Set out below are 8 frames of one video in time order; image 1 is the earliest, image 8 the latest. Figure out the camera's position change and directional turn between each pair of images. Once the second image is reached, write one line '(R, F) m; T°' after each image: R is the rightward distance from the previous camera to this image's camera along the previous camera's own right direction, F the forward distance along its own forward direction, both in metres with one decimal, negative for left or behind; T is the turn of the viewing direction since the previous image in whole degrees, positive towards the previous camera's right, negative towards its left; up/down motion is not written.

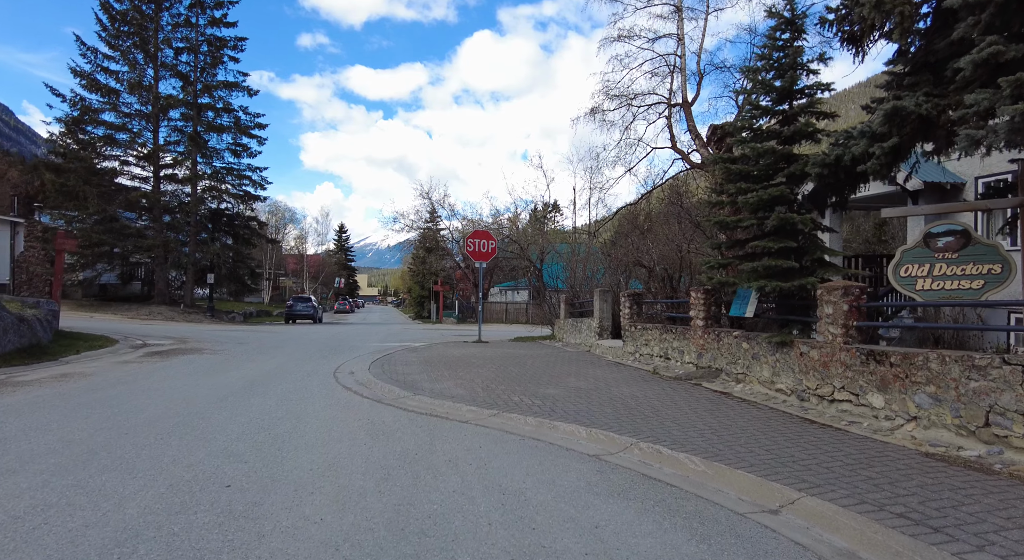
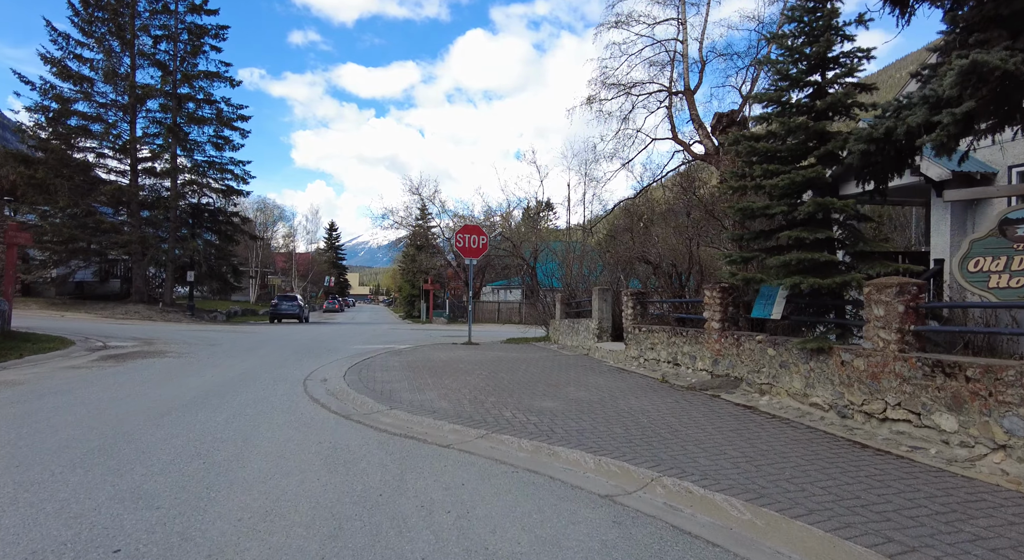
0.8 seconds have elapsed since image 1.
(0.0, +1.1) m; +1°
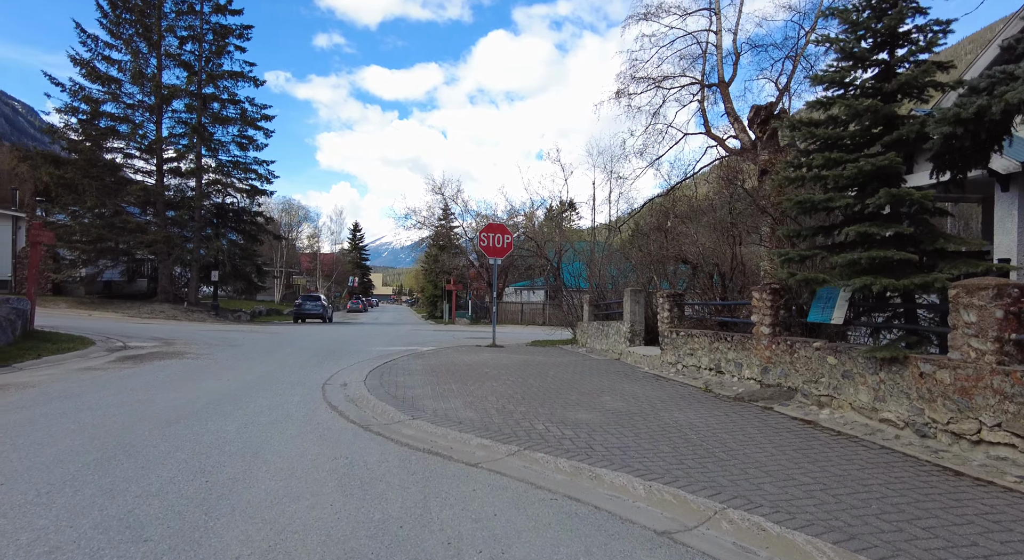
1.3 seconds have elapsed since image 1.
(-0.1, +0.6) m; -2°
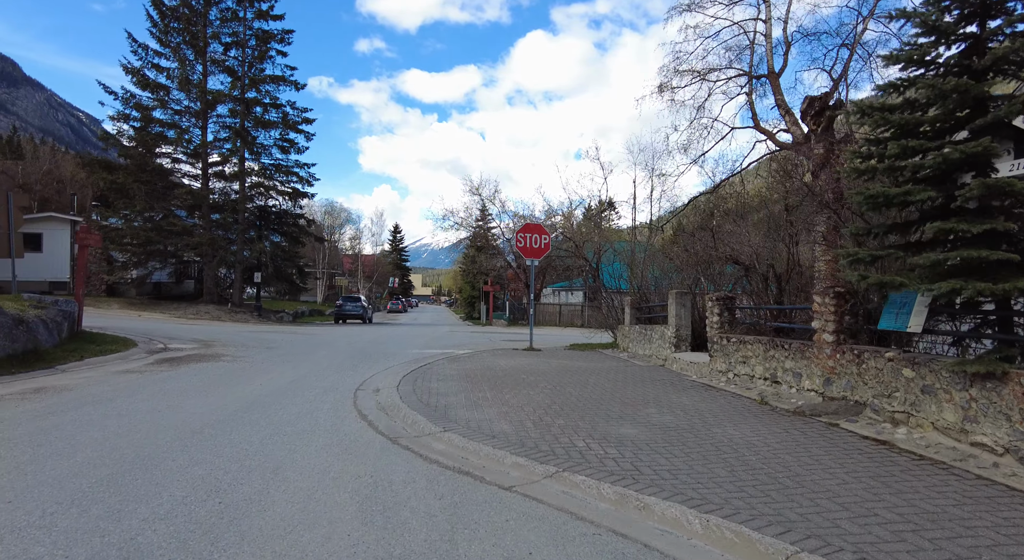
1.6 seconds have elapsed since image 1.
(0.0, +0.5) m; -4°
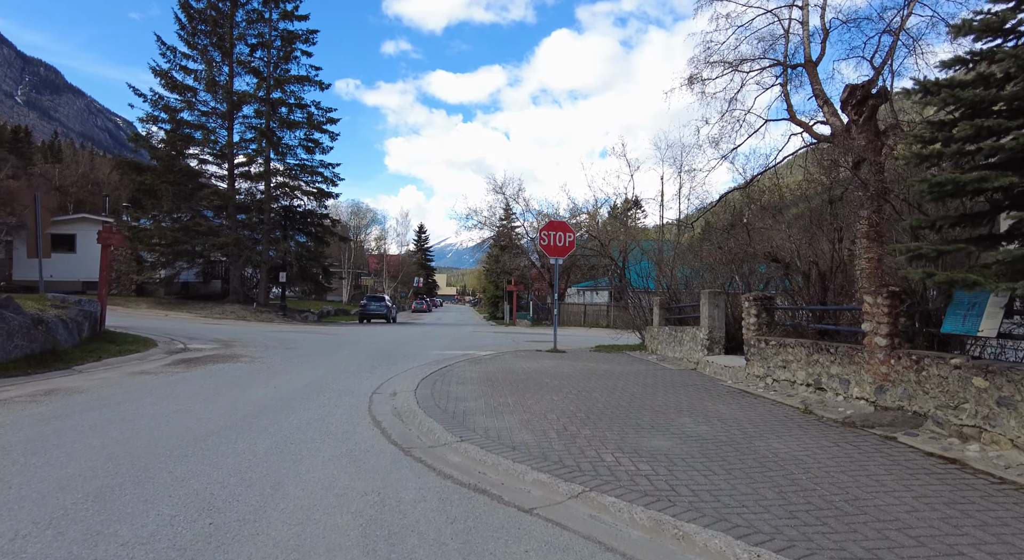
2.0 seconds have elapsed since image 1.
(0.0, +0.5) m; -3°
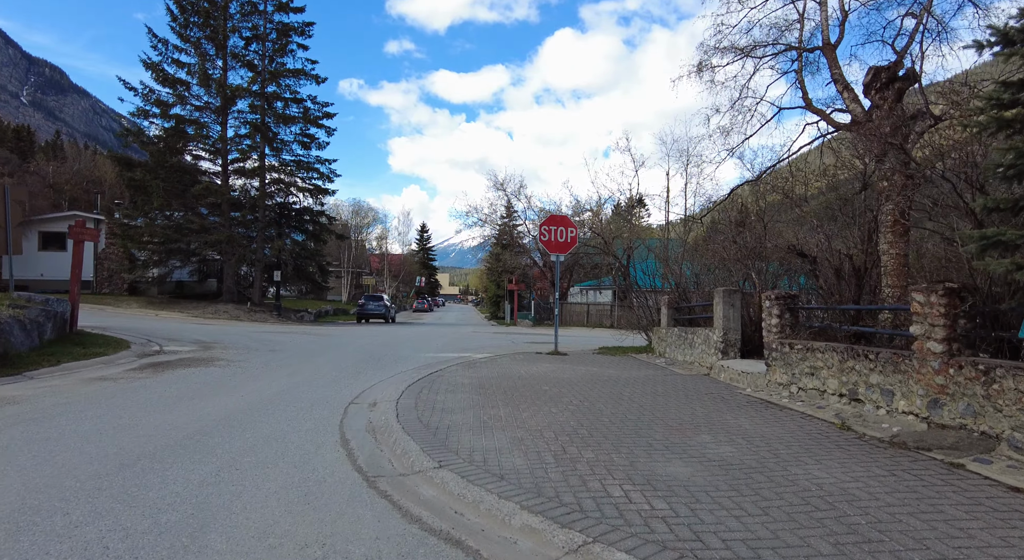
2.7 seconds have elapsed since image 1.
(+0.1, +0.9) m; 0°
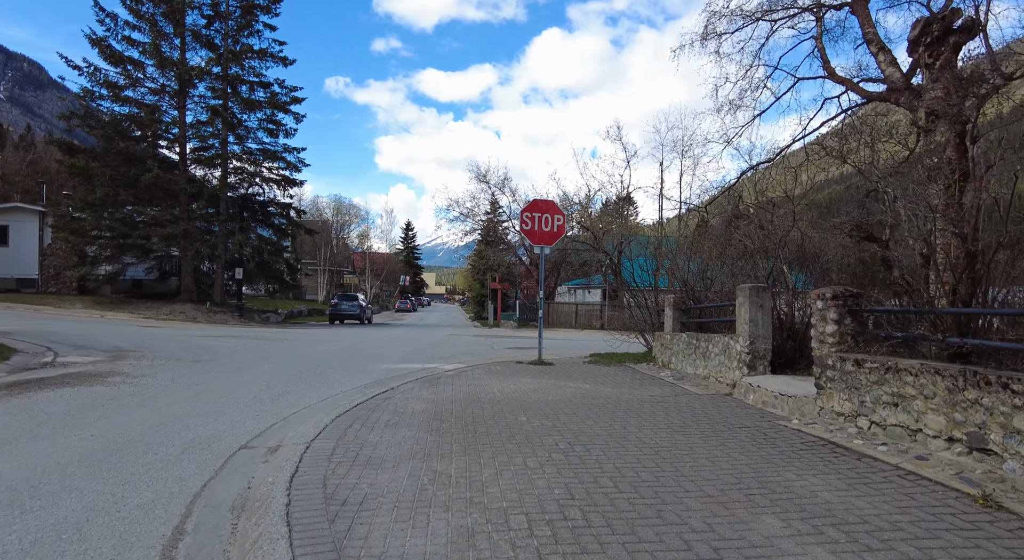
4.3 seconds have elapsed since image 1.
(+0.3, +2.3) m; +1°
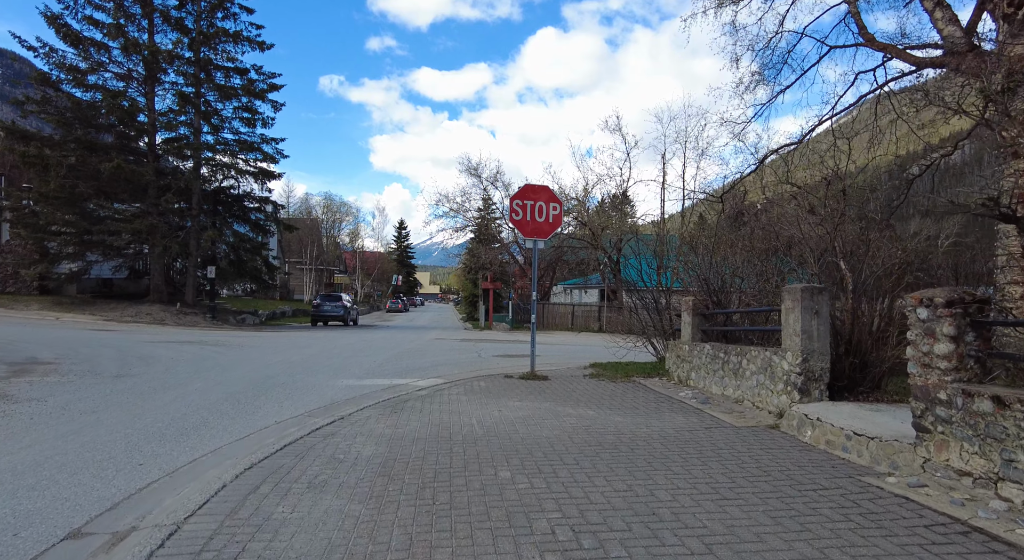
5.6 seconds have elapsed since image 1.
(+0.1, +1.9) m; +1°
